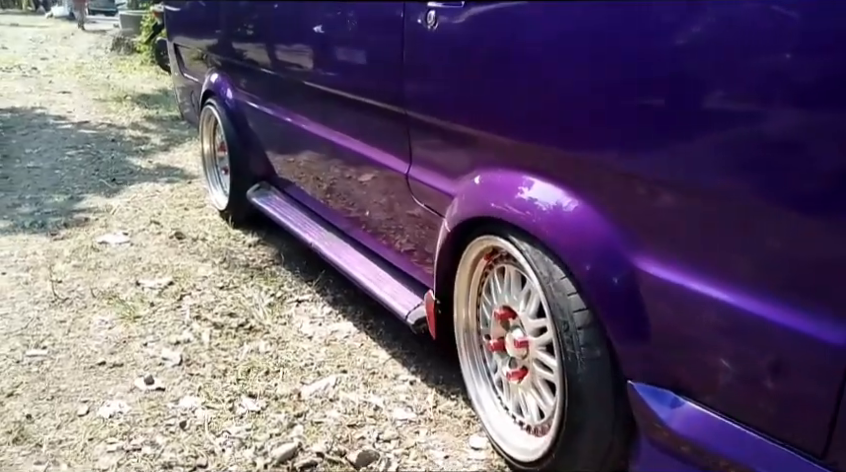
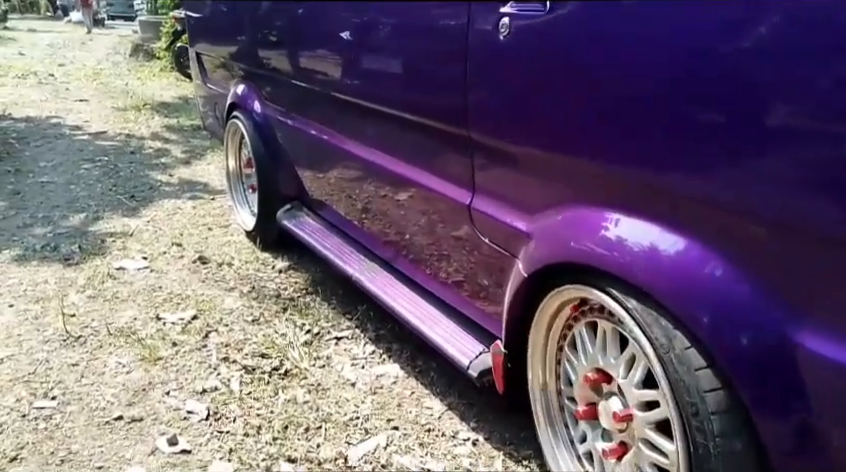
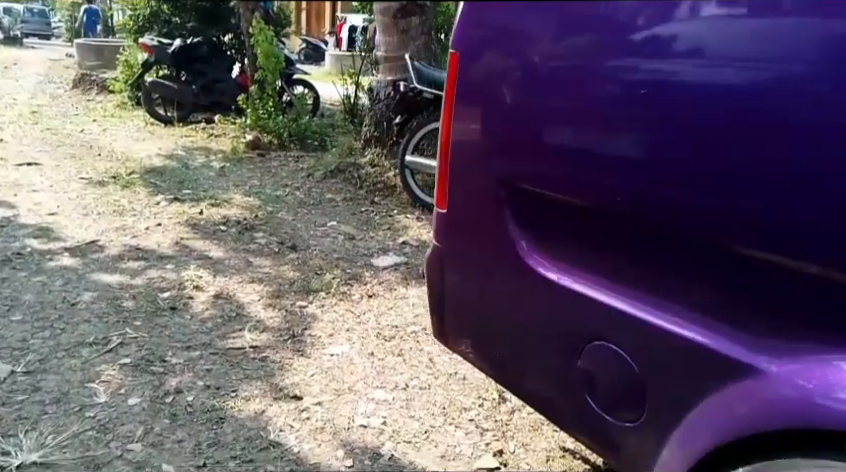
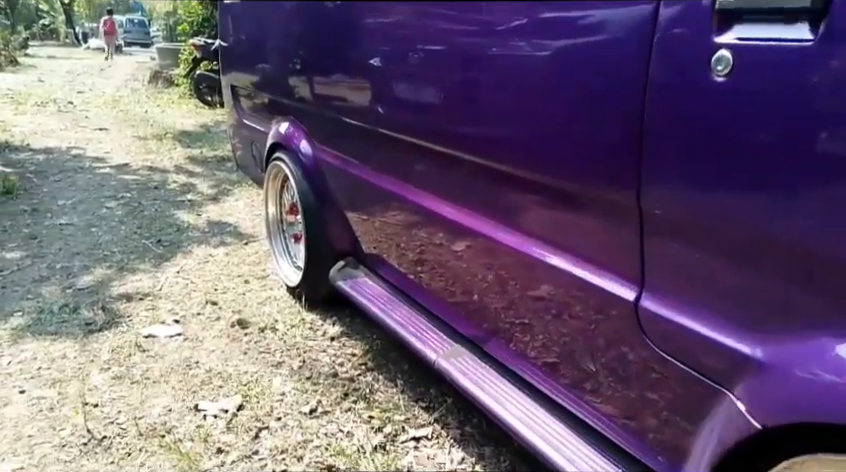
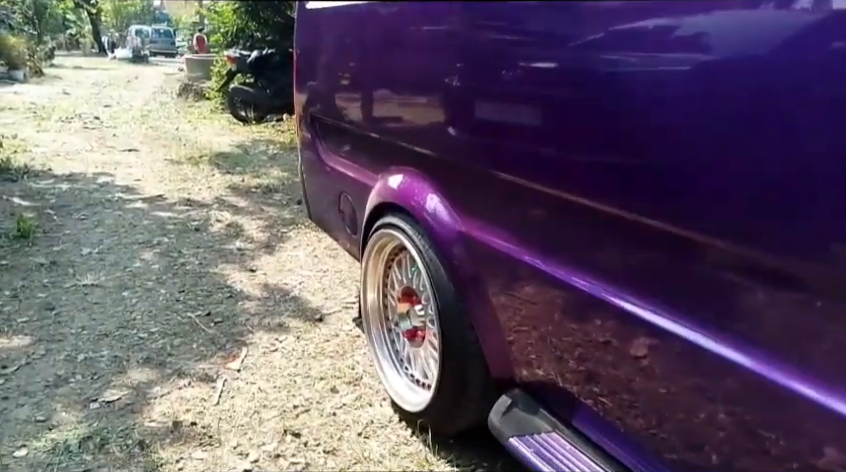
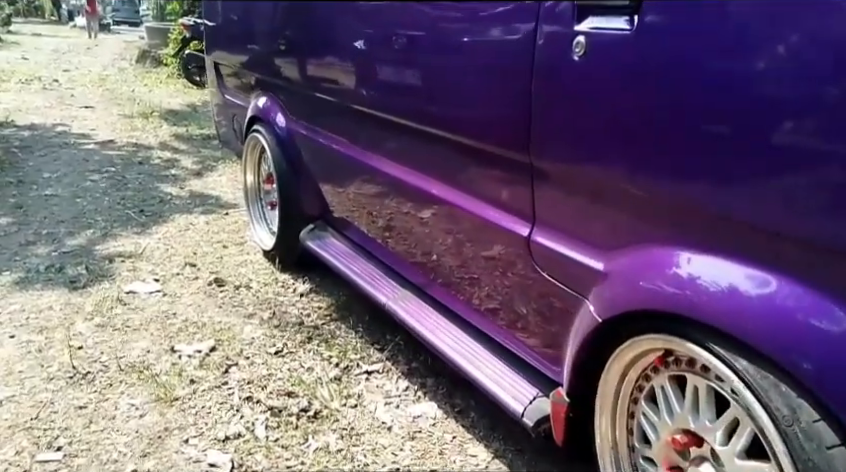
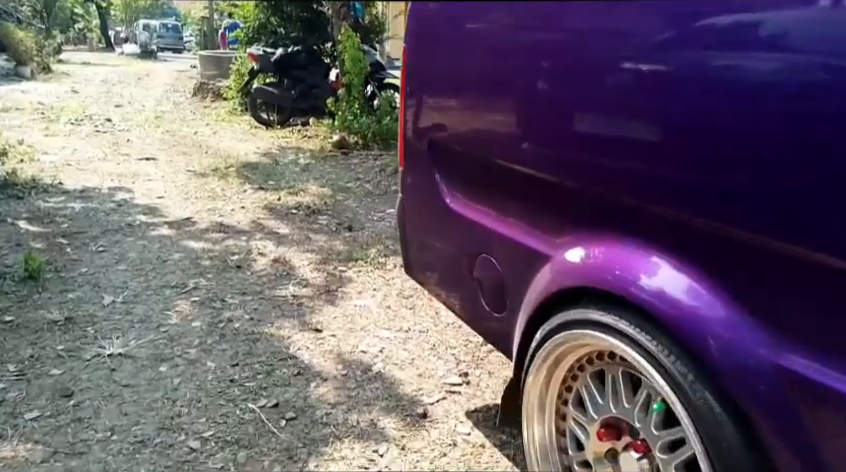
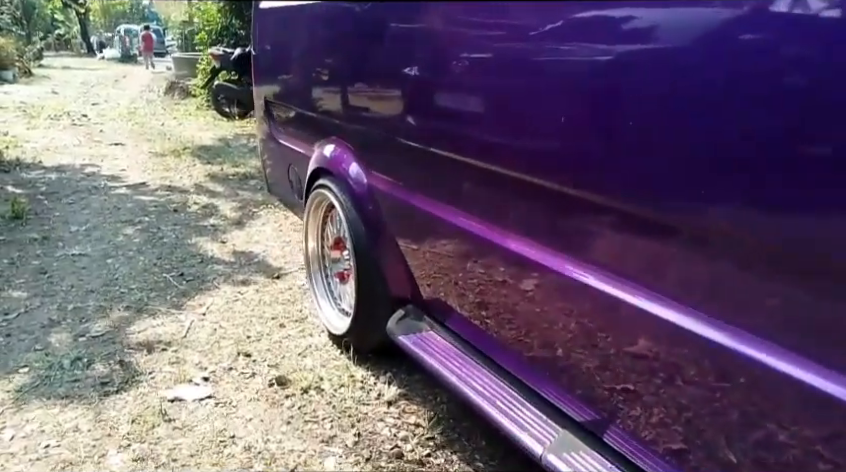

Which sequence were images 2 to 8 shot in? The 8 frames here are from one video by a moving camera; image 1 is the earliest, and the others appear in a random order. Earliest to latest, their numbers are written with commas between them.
2, 6, 4, 8, 5, 7, 3
